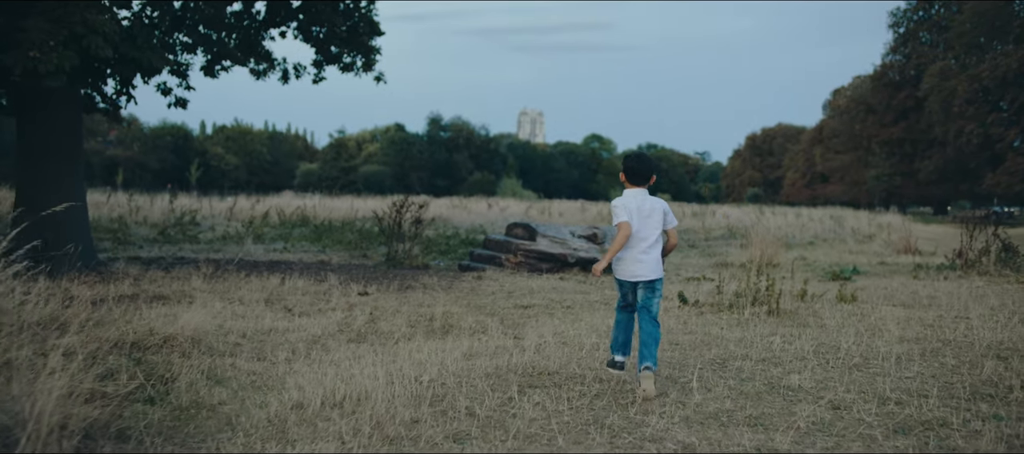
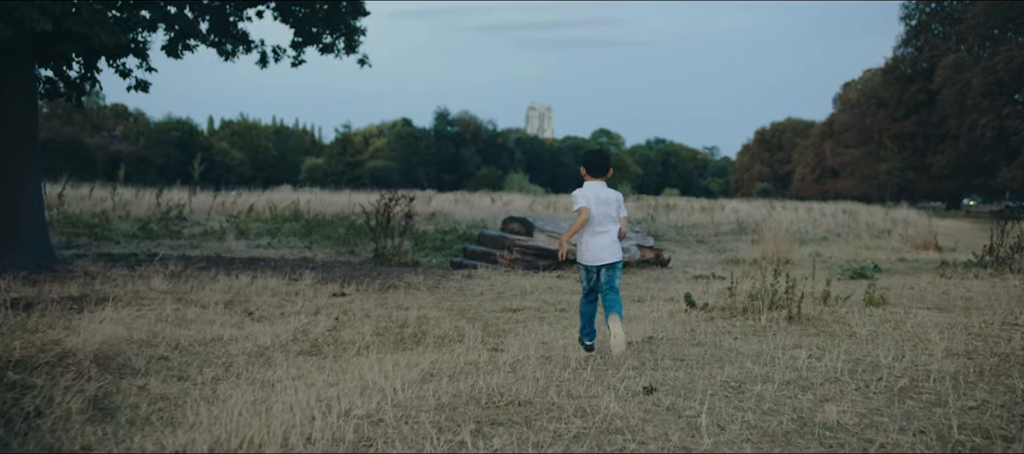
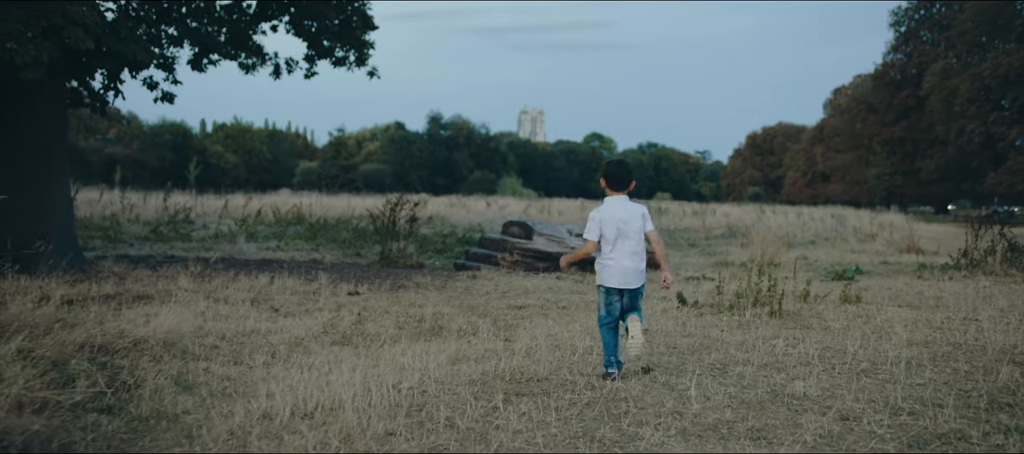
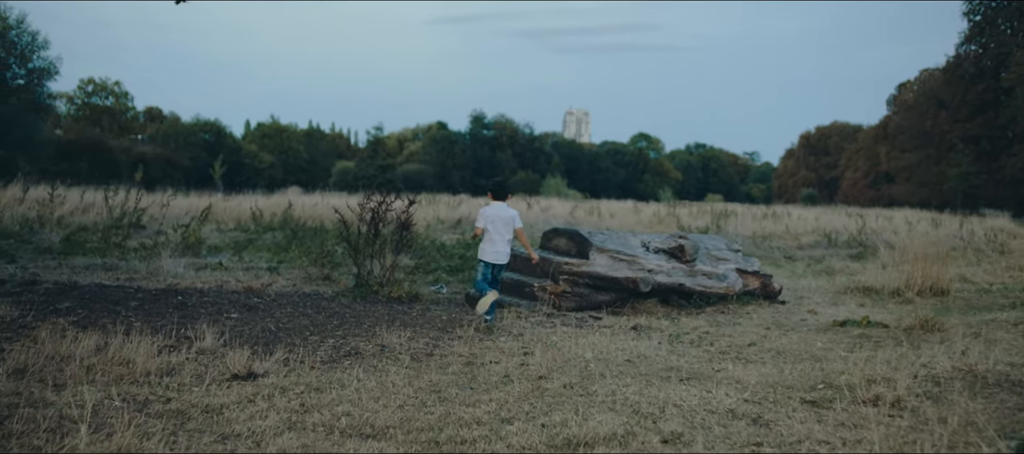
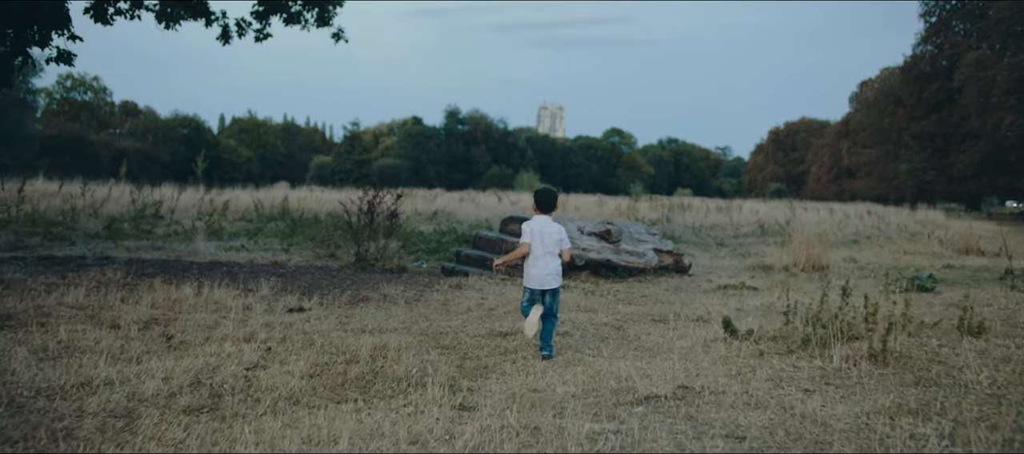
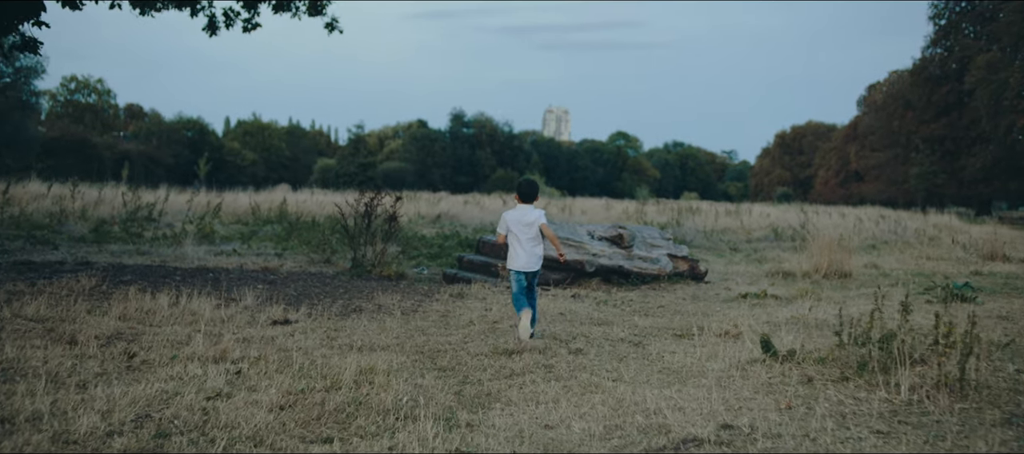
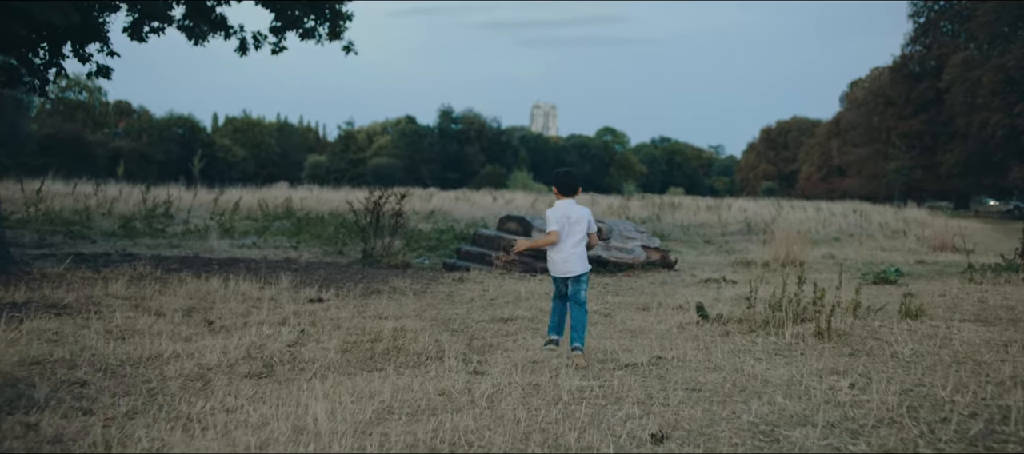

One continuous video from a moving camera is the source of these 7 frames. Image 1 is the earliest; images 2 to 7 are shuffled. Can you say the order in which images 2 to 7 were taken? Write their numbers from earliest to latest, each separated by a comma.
3, 2, 7, 5, 6, 4
